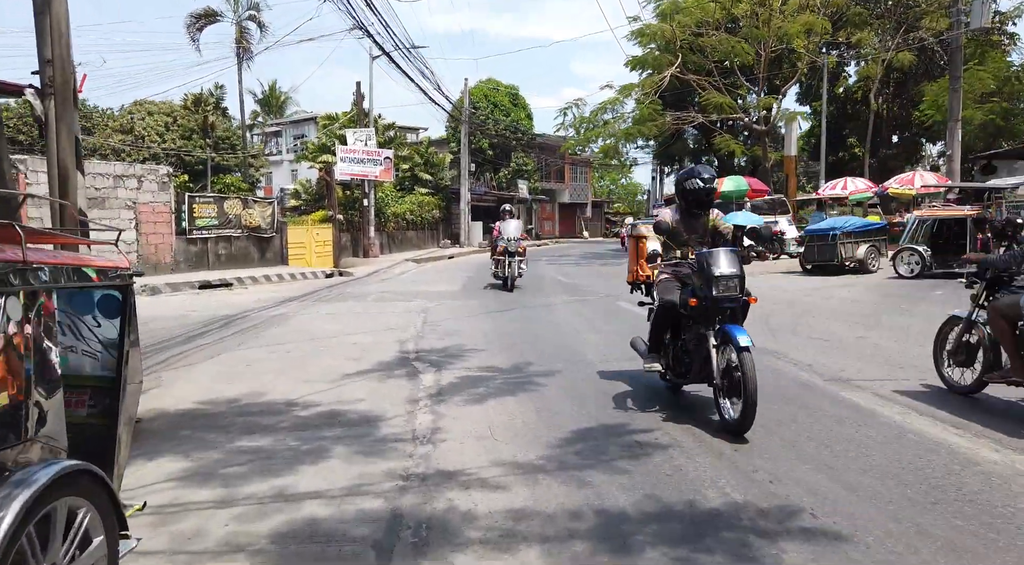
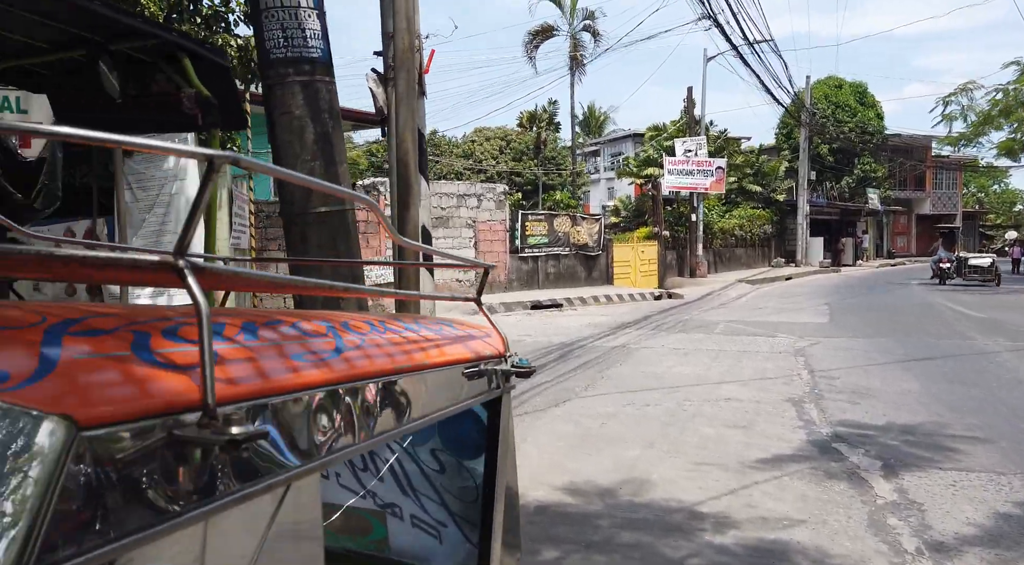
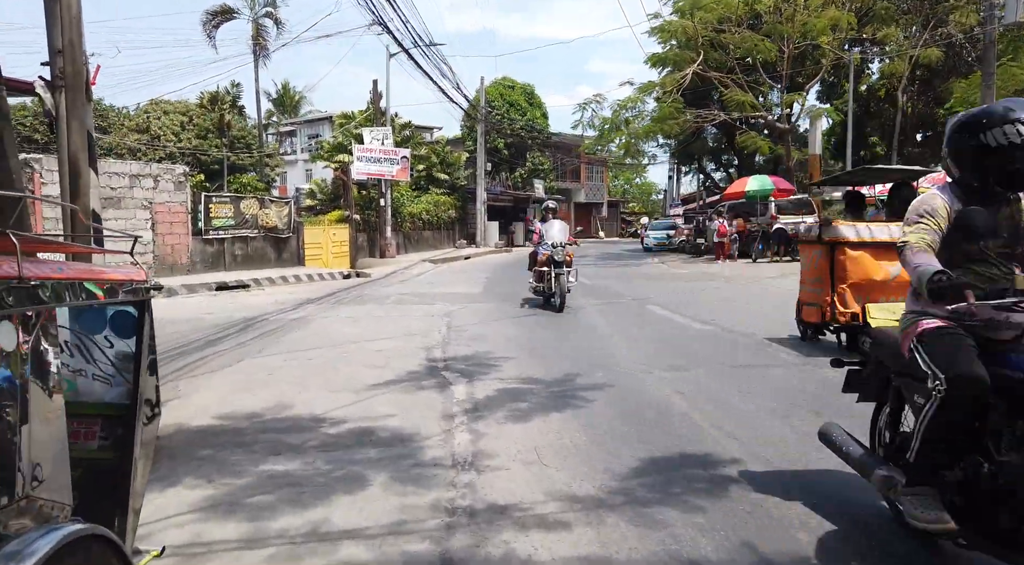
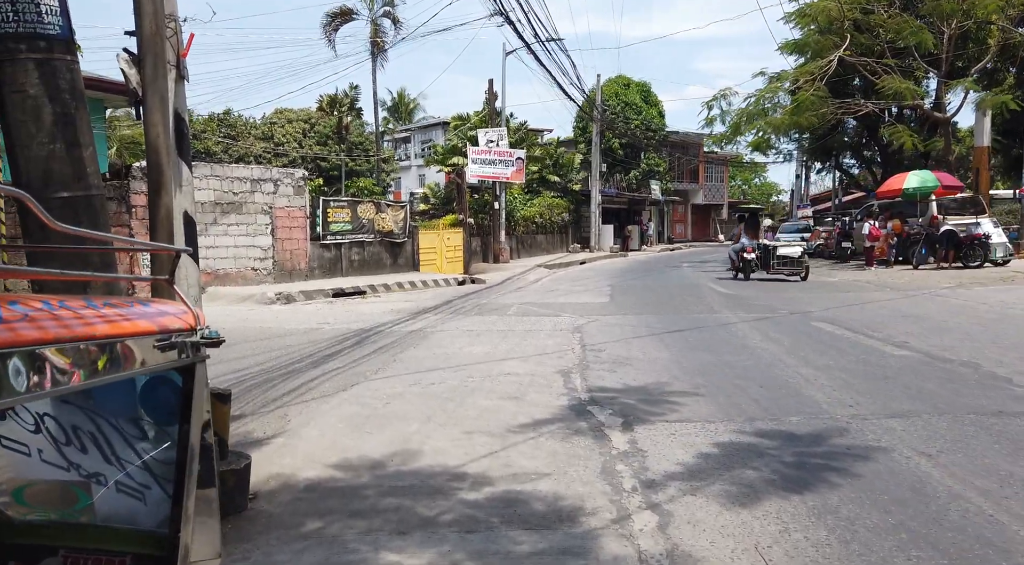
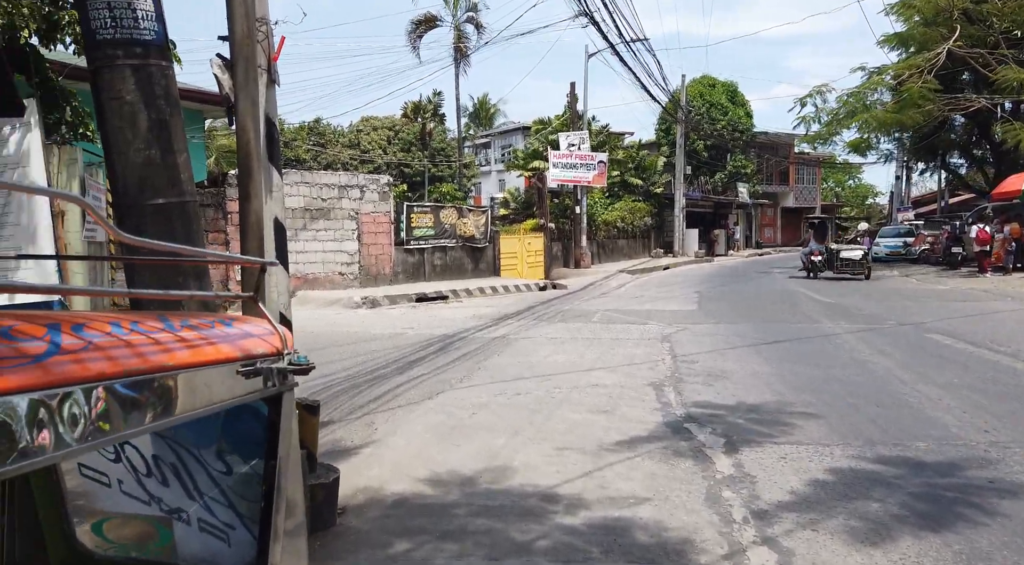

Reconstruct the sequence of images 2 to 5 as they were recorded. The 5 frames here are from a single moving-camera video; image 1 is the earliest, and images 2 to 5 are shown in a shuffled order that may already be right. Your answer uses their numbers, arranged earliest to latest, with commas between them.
3, 4, 5, 2
